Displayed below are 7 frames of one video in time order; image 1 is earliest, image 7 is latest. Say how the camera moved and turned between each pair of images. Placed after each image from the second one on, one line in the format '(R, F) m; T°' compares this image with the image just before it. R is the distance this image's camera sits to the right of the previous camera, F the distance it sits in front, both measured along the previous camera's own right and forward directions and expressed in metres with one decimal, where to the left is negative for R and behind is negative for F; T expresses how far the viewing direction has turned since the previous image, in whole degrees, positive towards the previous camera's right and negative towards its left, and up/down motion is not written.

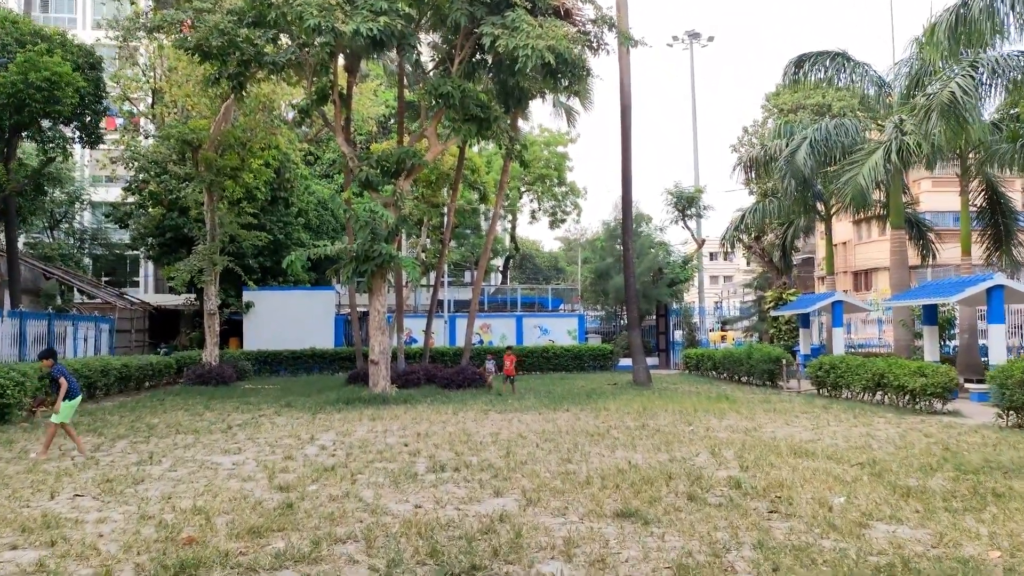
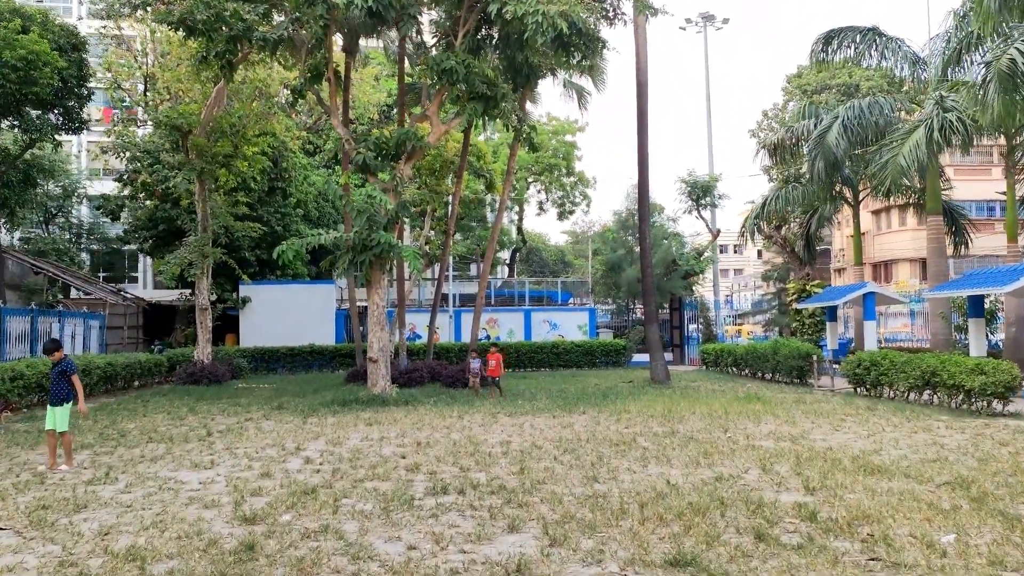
(-0.1, +1.2) m; 0°
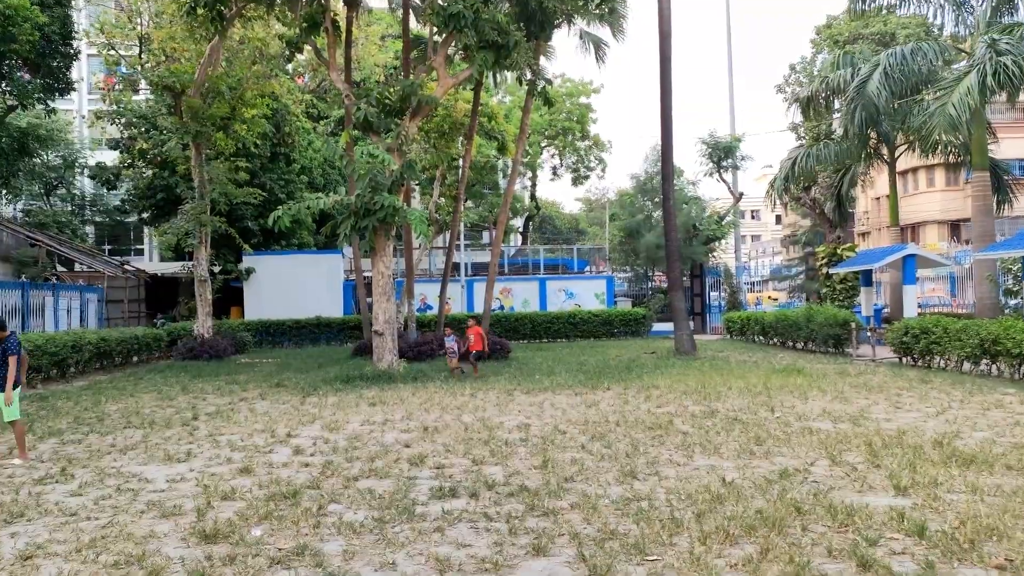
(0.0, +1.1) m; -1°
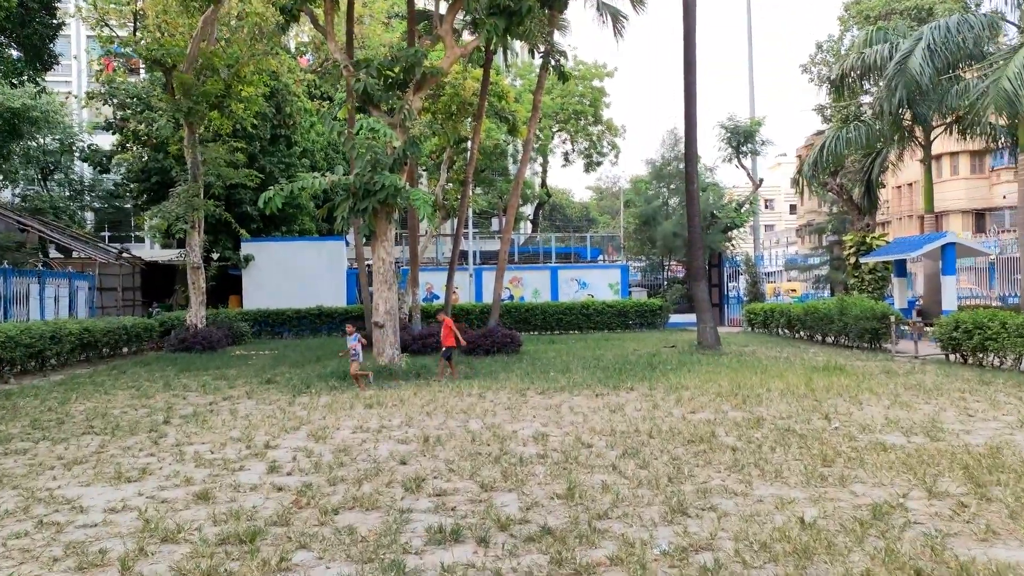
(-0.1, +1.1) m; -1°
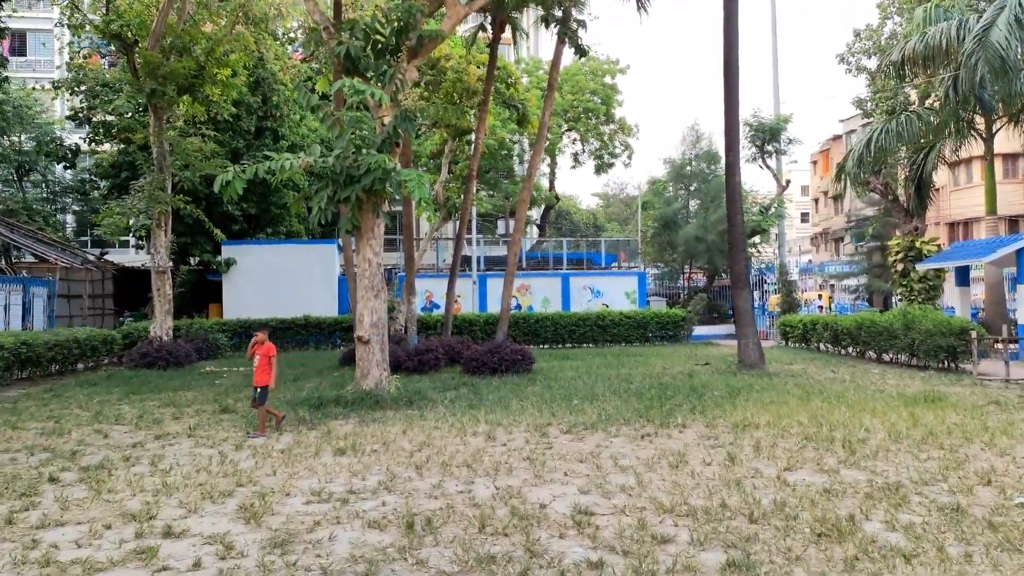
(-0.1, +2.2) m; 0°
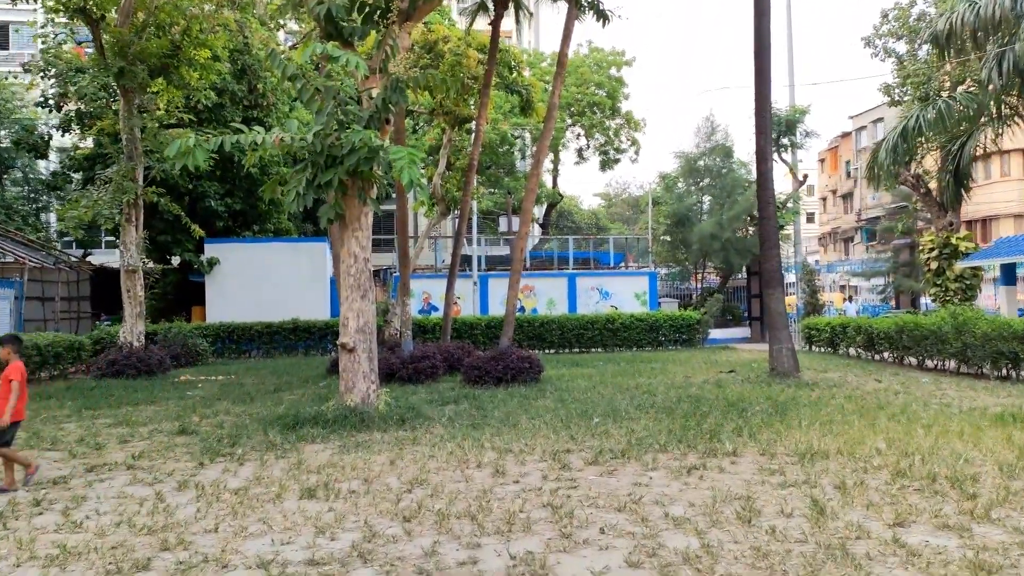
(-0.1, +1.4) m; 0°
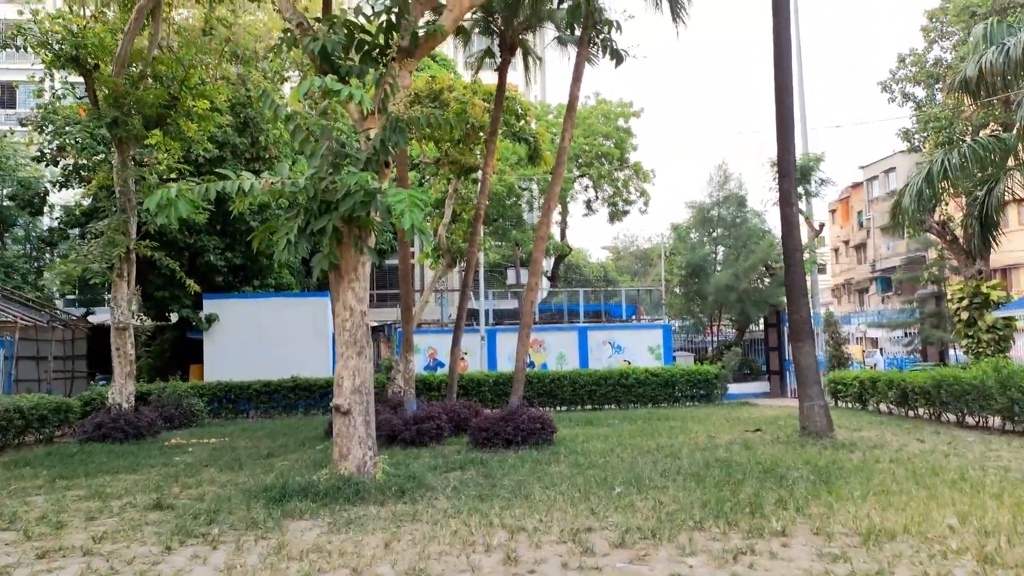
(0.0, +0.7) m; -1°
